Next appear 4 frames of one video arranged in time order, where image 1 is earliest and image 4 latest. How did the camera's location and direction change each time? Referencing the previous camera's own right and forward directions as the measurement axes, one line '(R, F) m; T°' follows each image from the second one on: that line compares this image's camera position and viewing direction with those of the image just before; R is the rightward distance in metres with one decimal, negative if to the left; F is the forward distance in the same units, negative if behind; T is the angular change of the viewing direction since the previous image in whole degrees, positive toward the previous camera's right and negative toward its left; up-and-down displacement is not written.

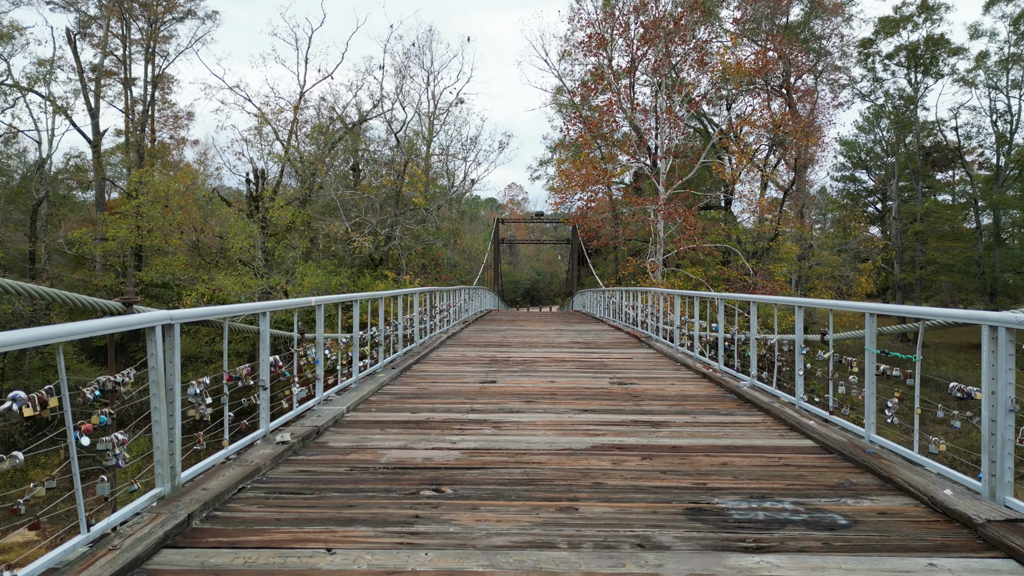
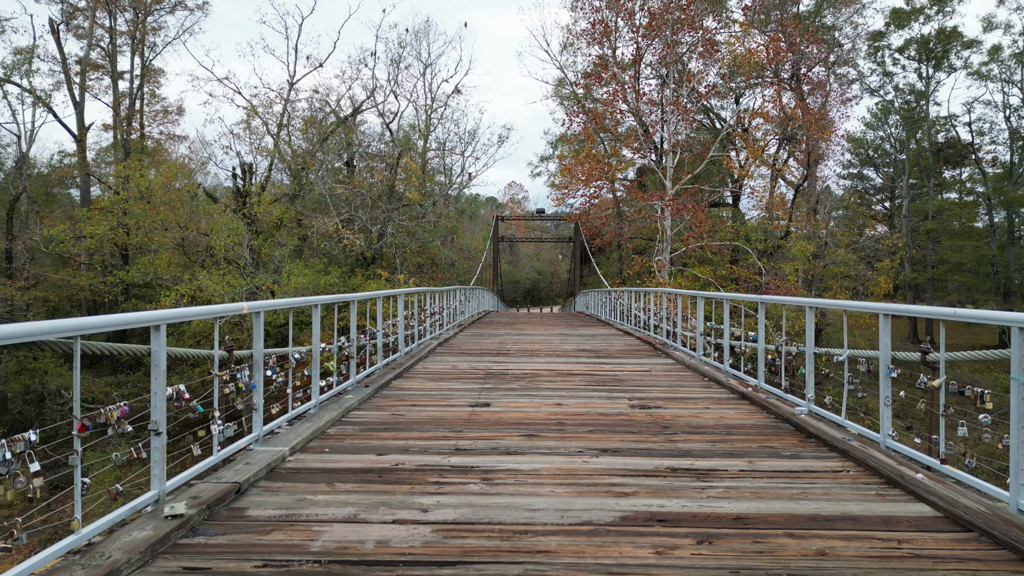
(0.0, +0.8) m; 0°
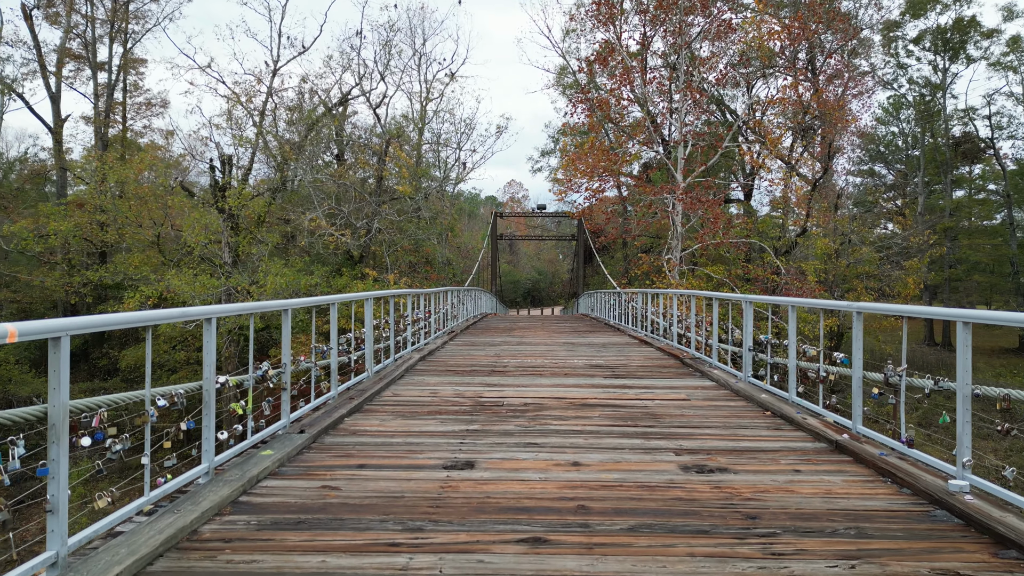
(0.0, +1.1) m; 0°
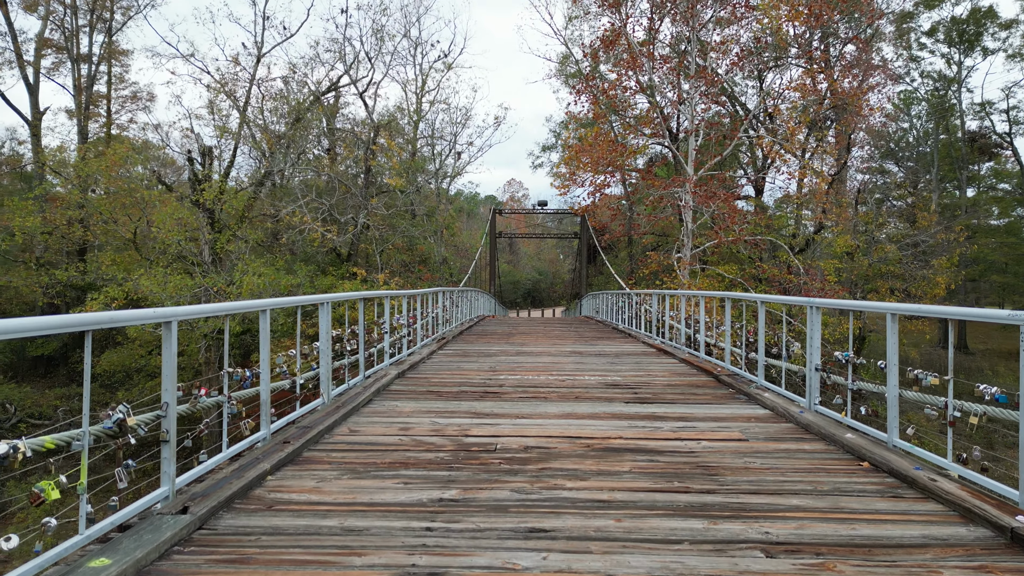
(0.0, +0.9) m; 0°
